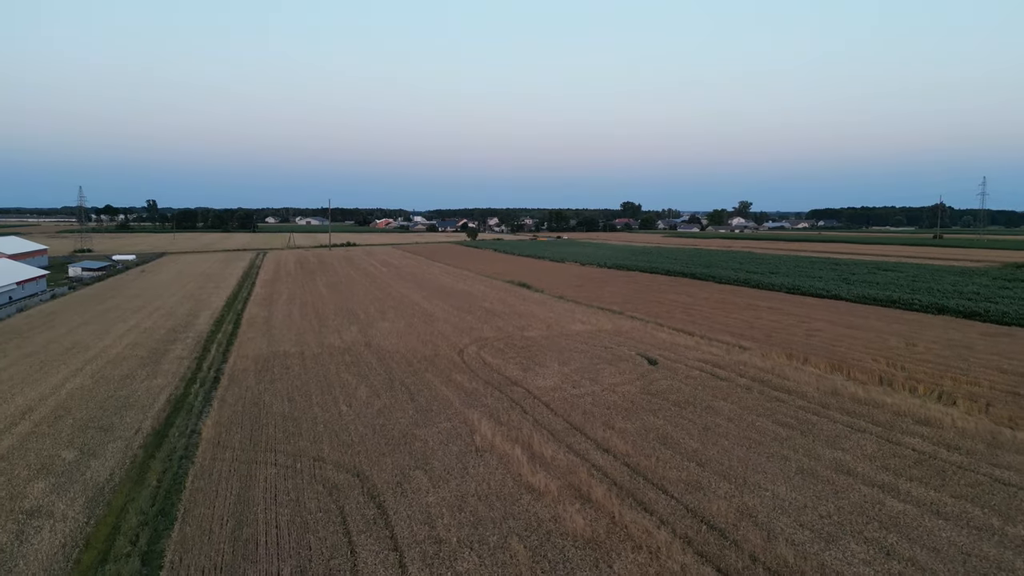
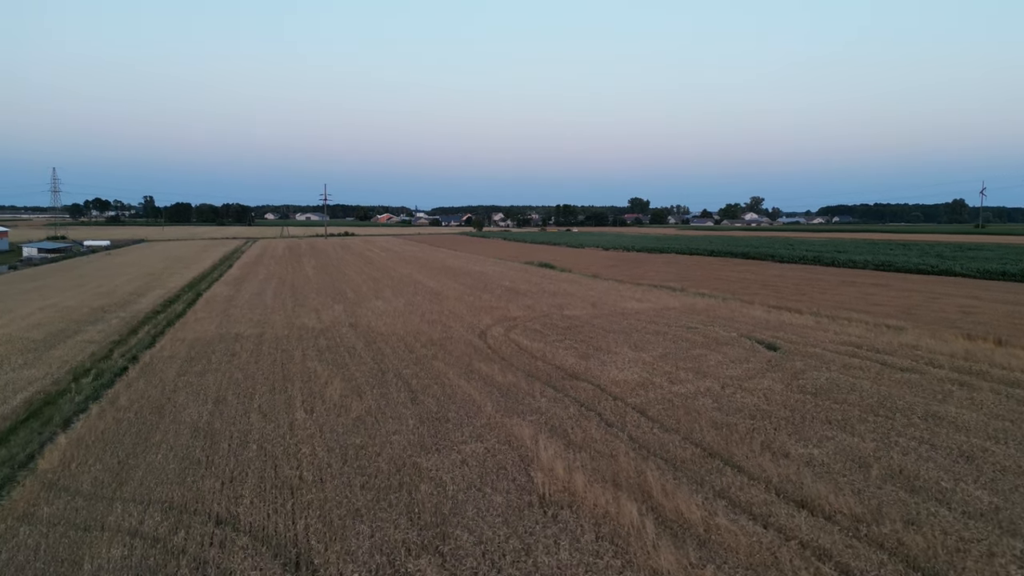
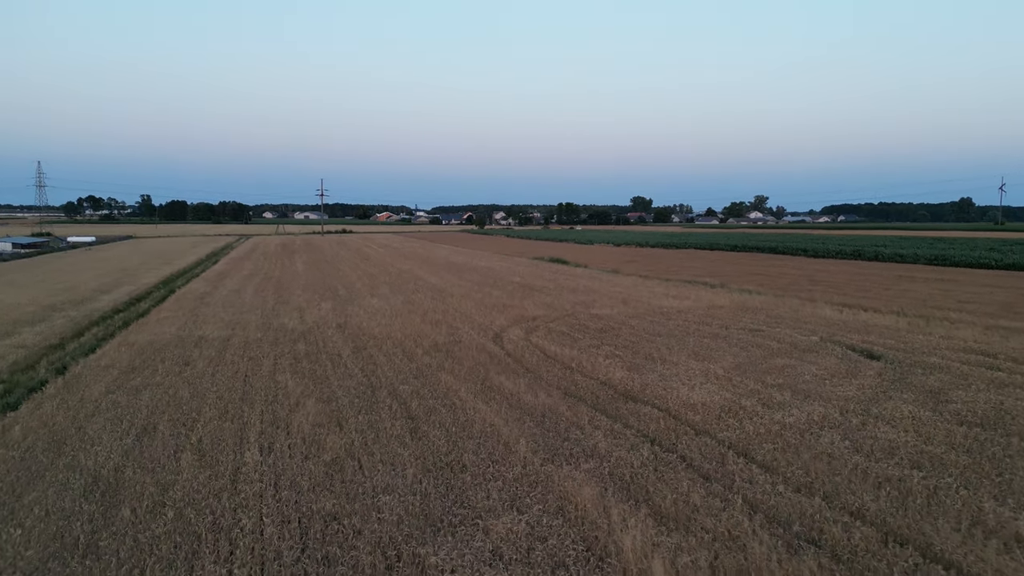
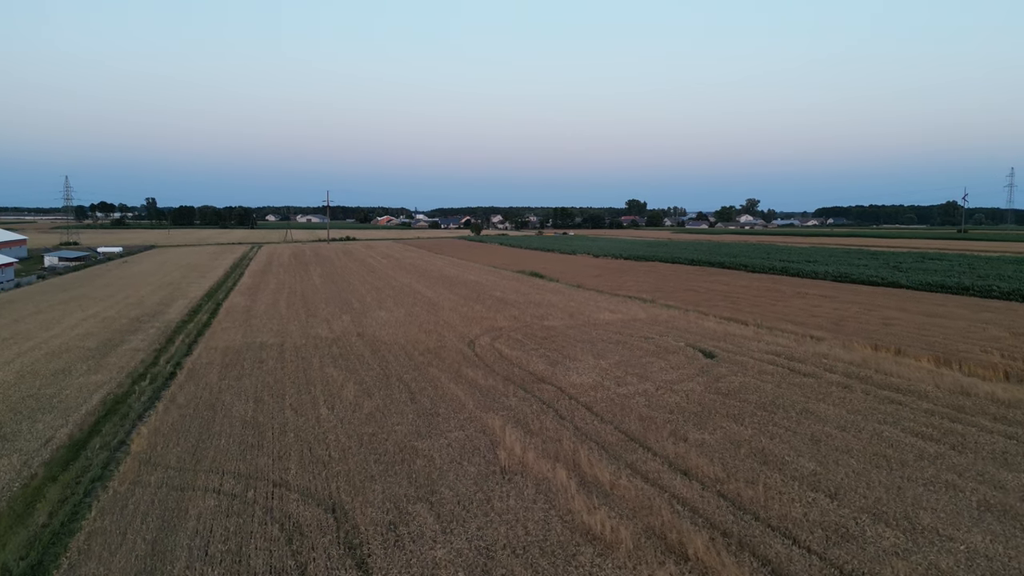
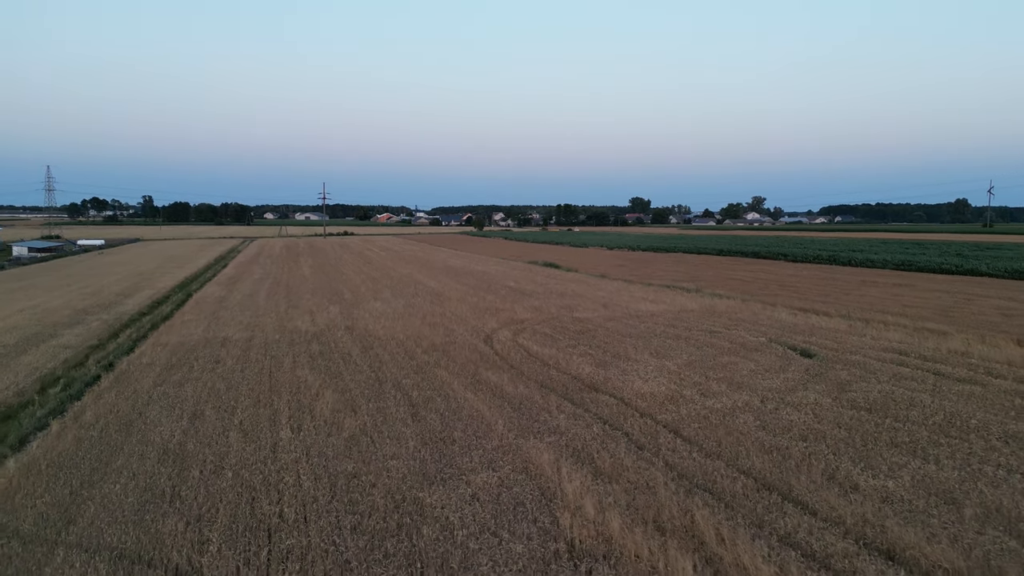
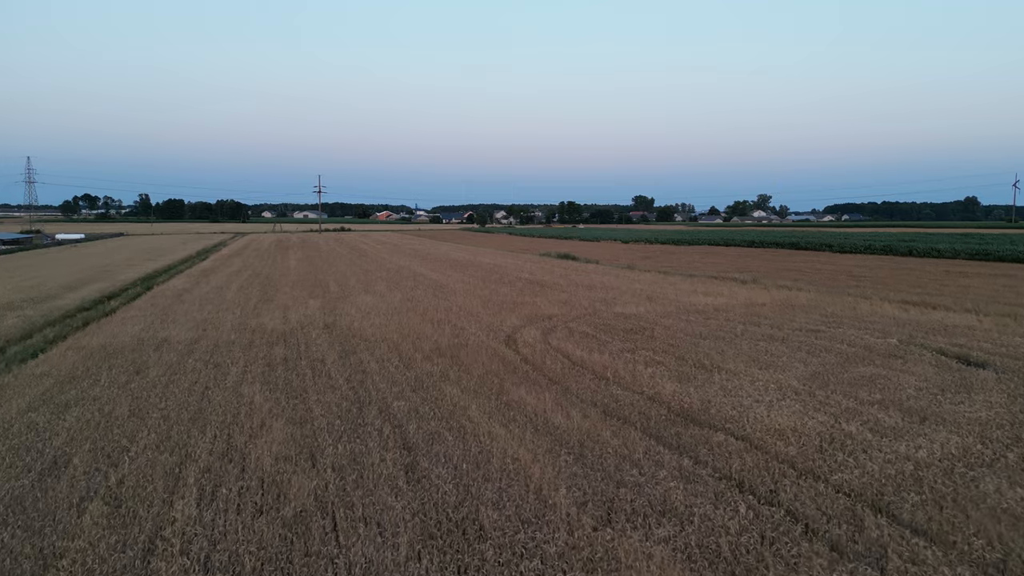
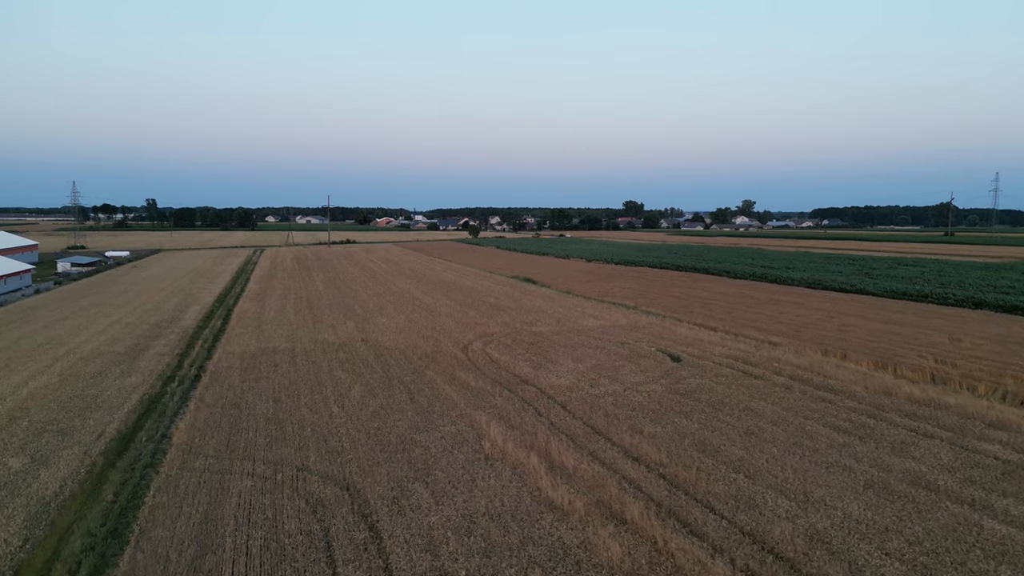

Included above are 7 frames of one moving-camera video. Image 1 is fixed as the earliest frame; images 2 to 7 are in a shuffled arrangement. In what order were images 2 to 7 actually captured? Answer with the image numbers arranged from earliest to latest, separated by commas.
7, 4, 2, 5, 3, 6
